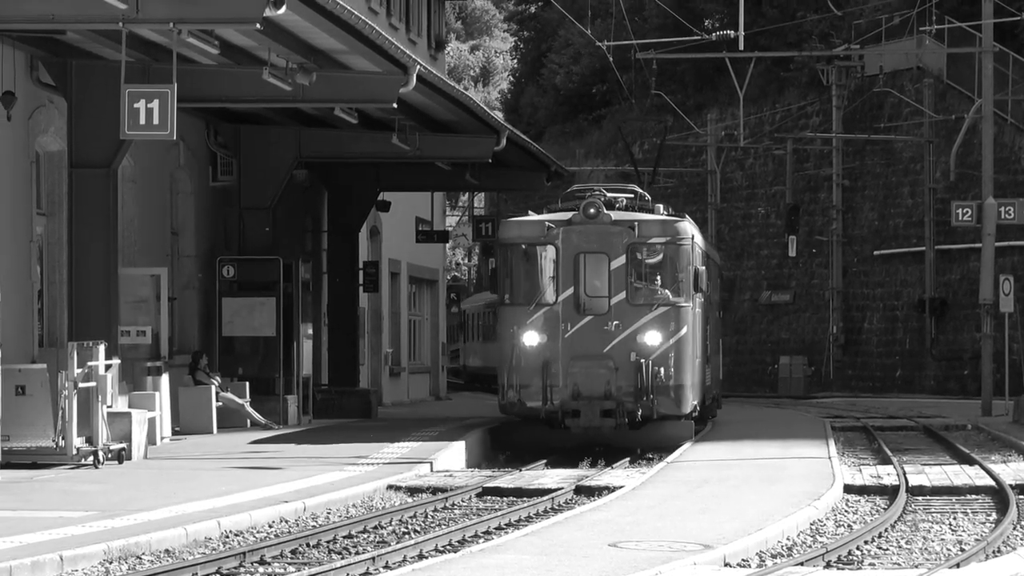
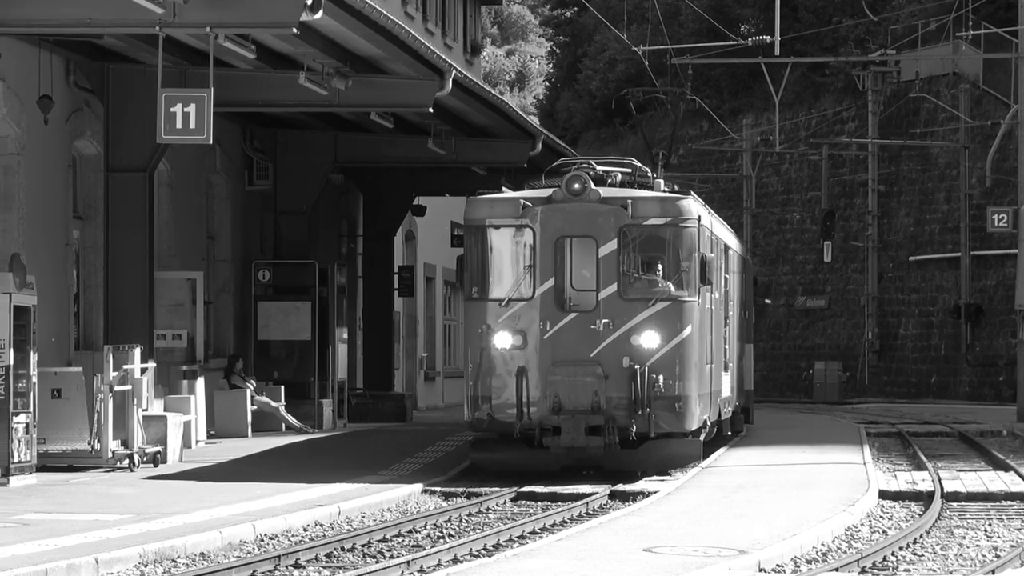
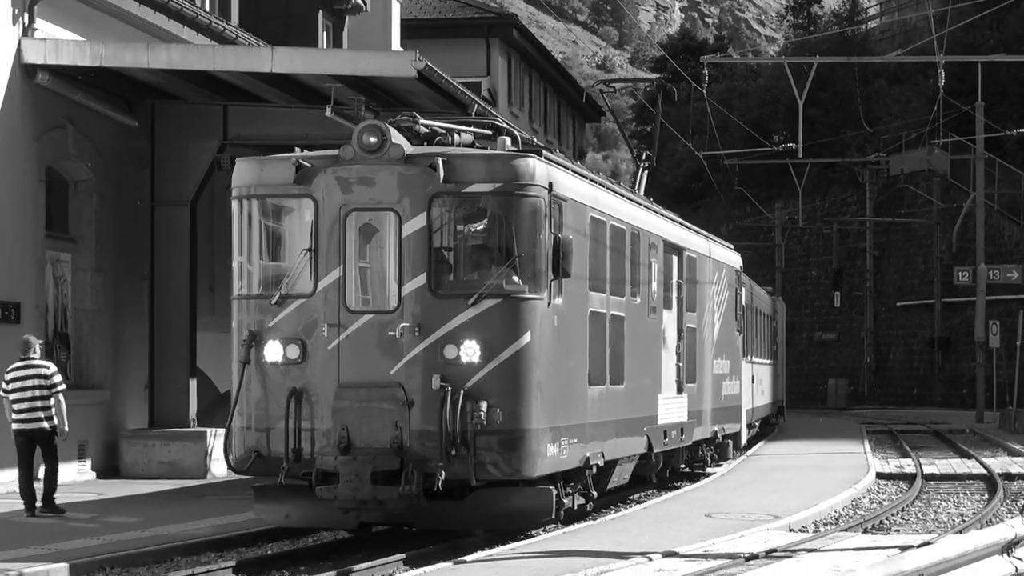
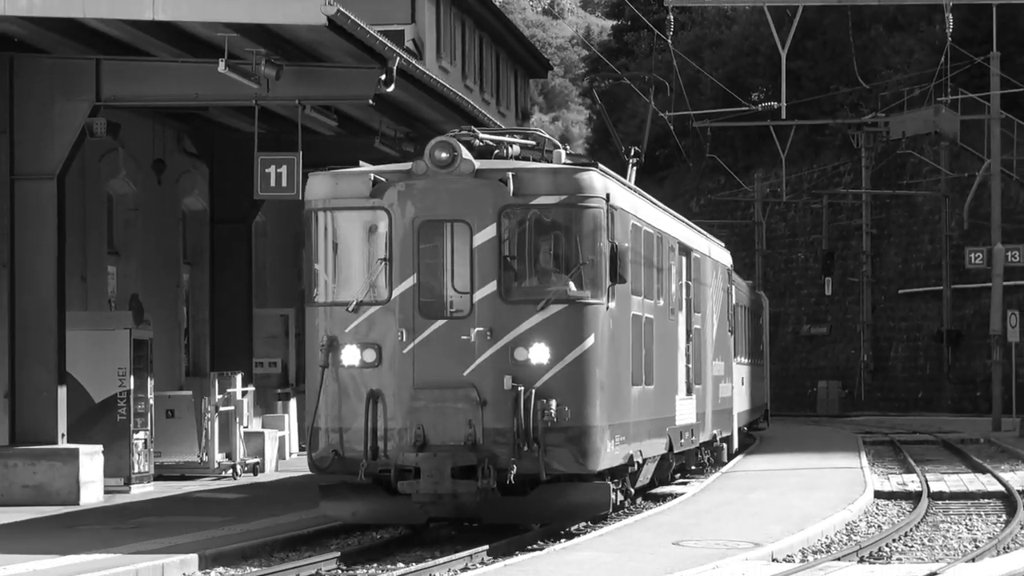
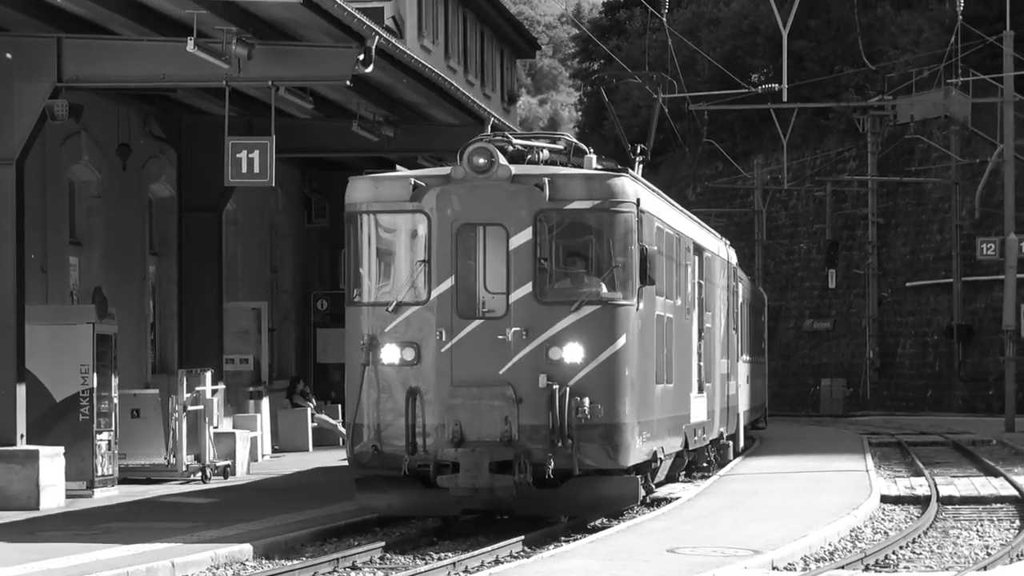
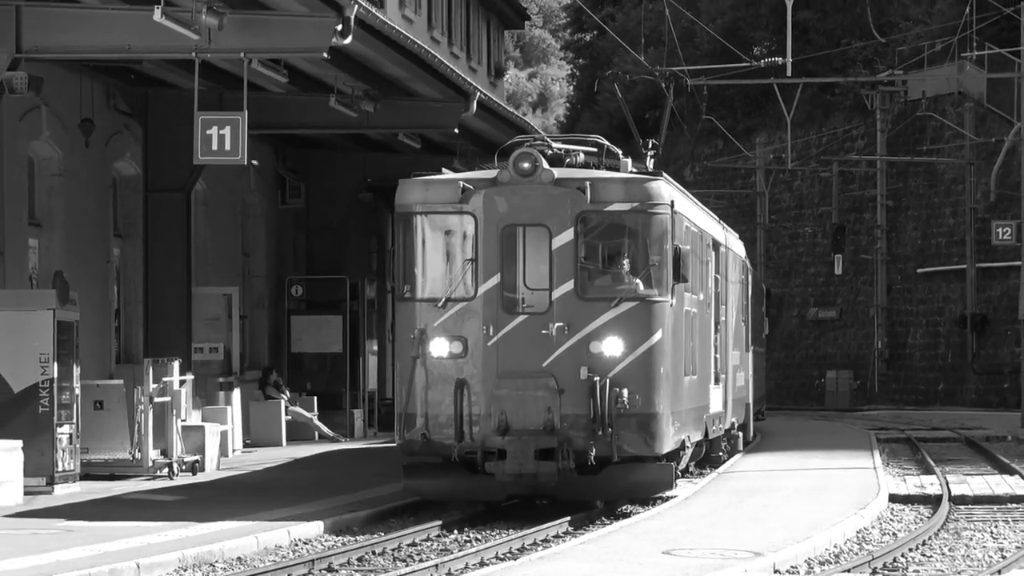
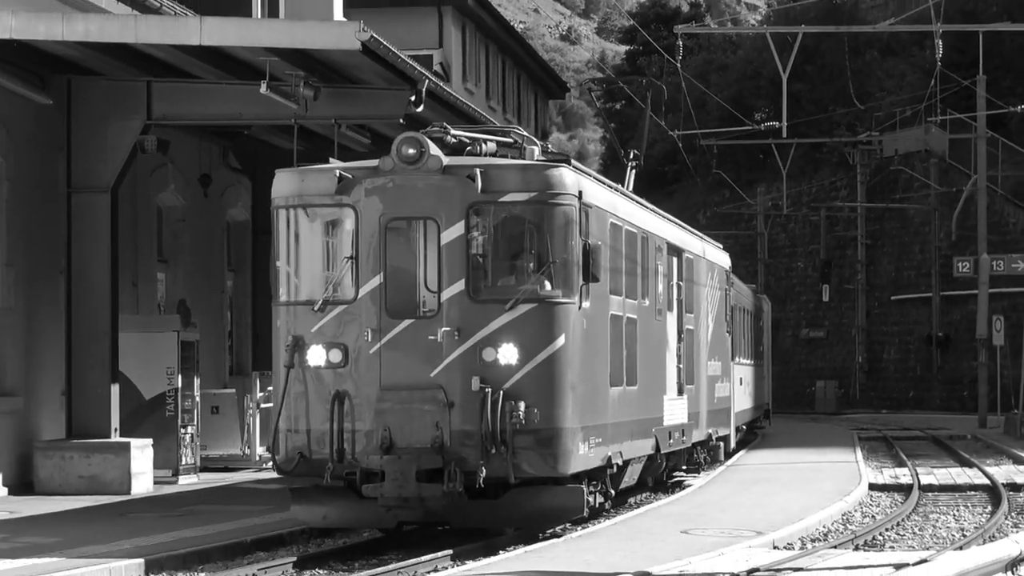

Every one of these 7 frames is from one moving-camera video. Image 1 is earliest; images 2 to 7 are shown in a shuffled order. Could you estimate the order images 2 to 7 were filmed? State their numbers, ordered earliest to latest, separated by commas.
2, 6, 5, 4, 7, 3
